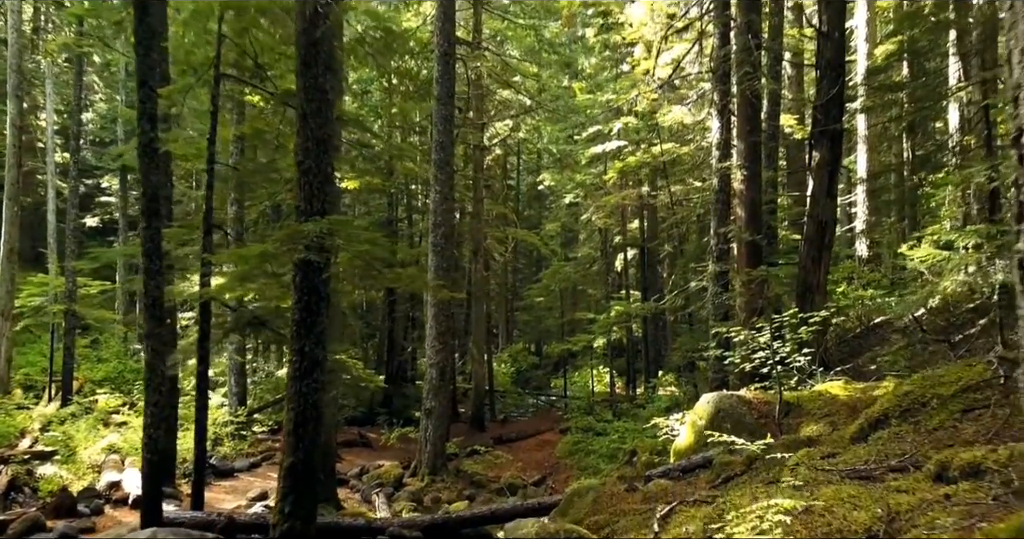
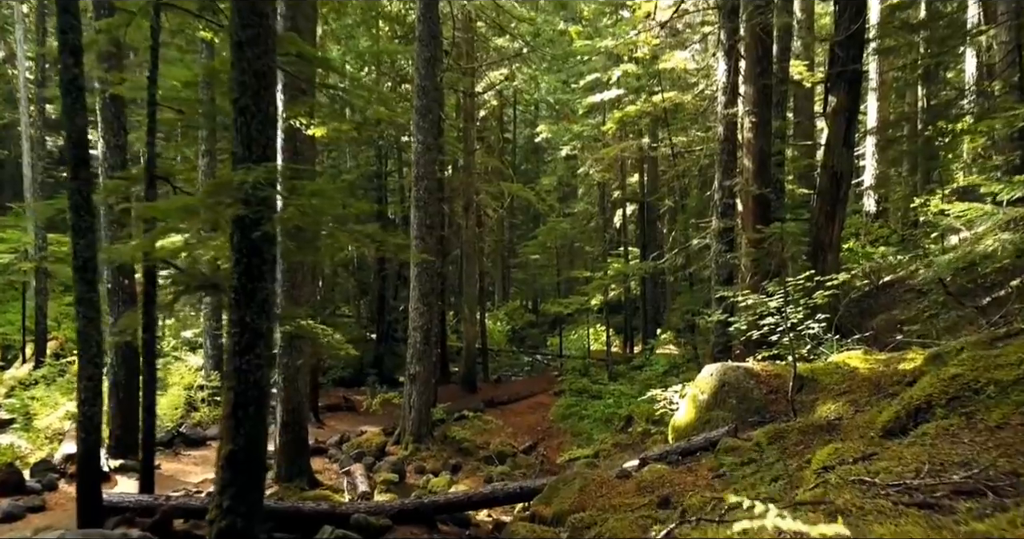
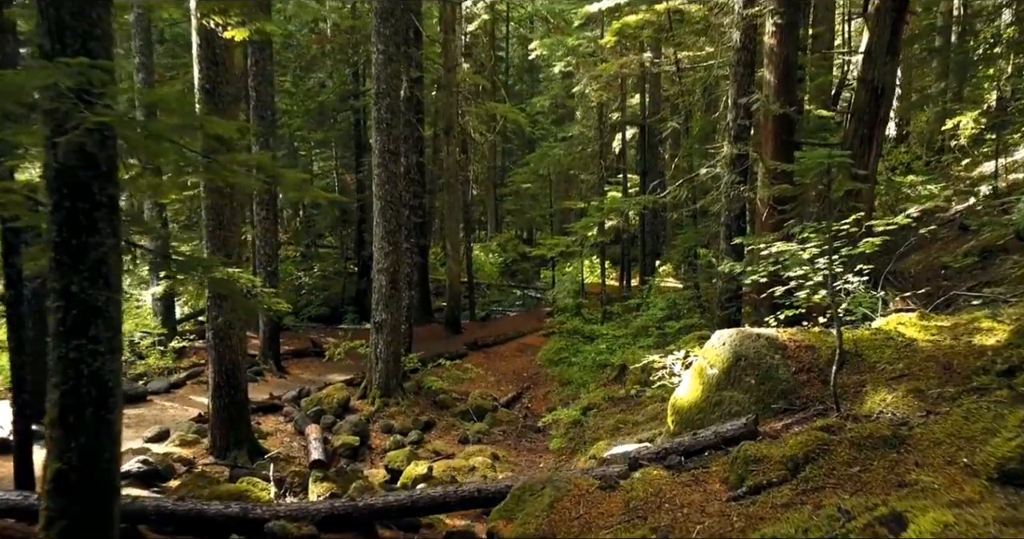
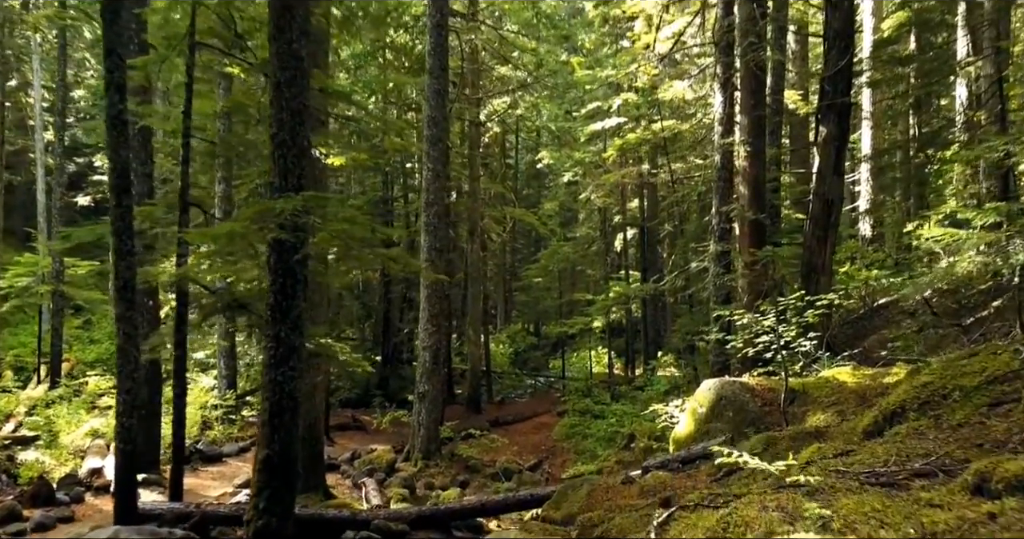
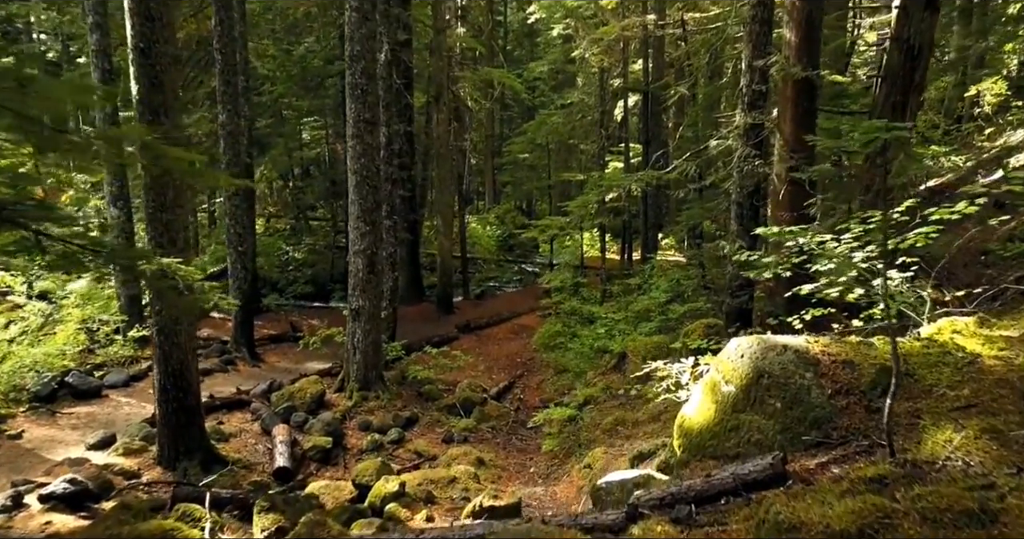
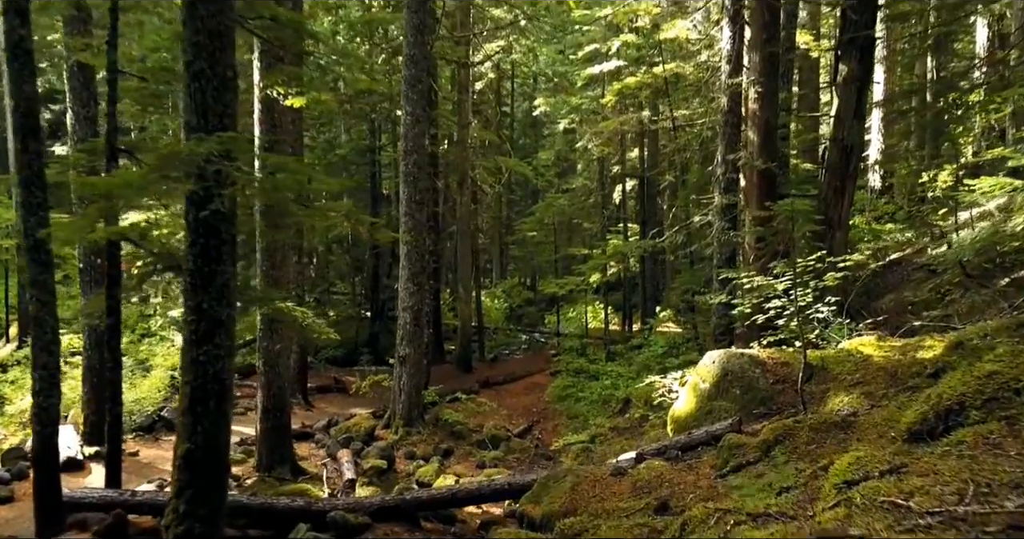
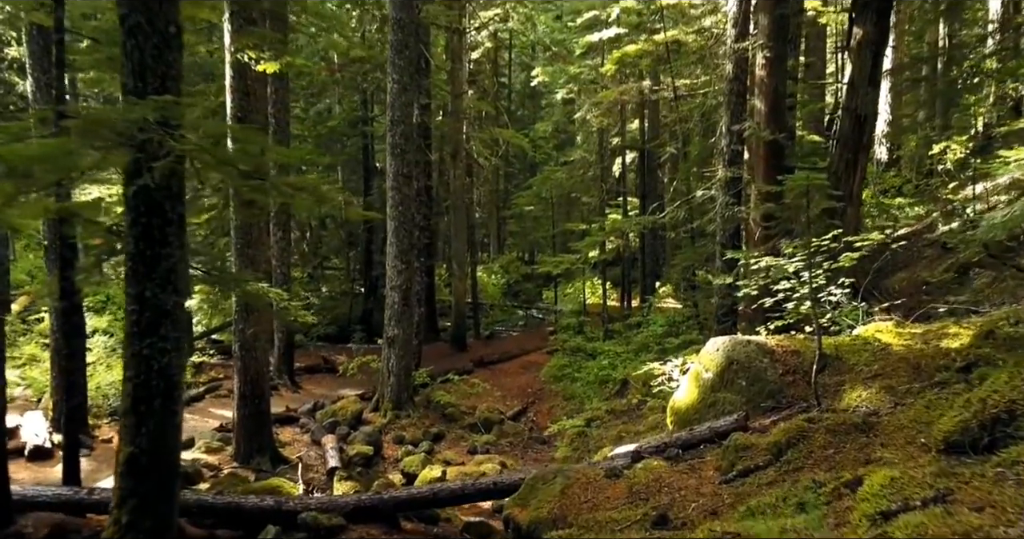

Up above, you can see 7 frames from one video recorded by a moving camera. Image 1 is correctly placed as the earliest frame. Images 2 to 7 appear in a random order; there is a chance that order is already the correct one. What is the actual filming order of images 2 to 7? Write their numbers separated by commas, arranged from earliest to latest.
4, 2, 6, 7, 3, 5
